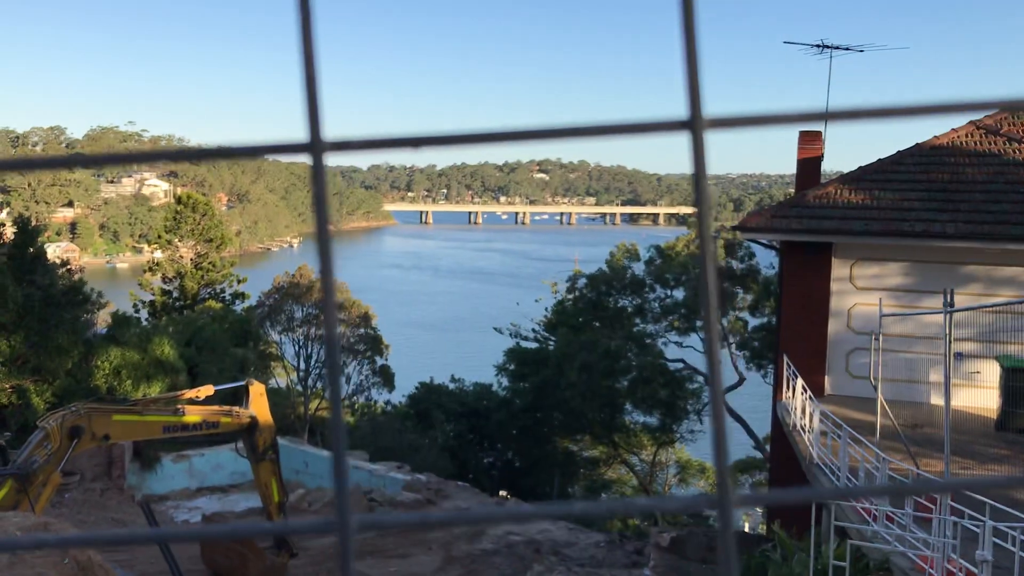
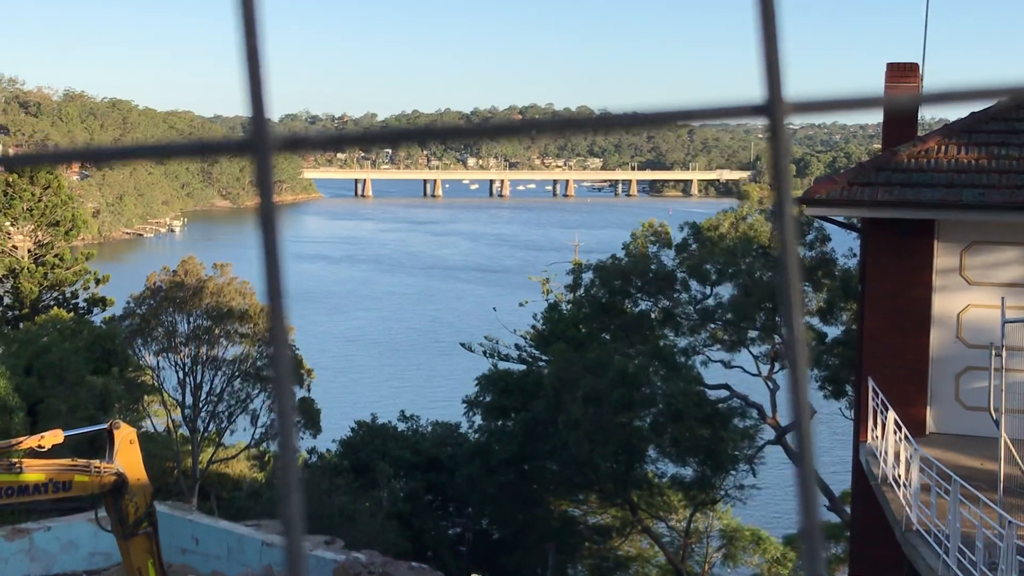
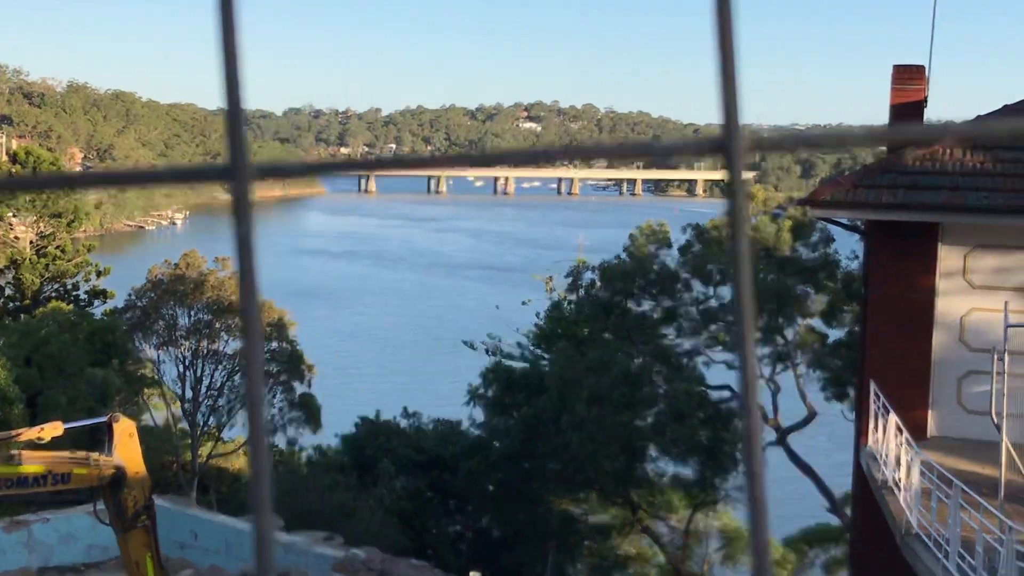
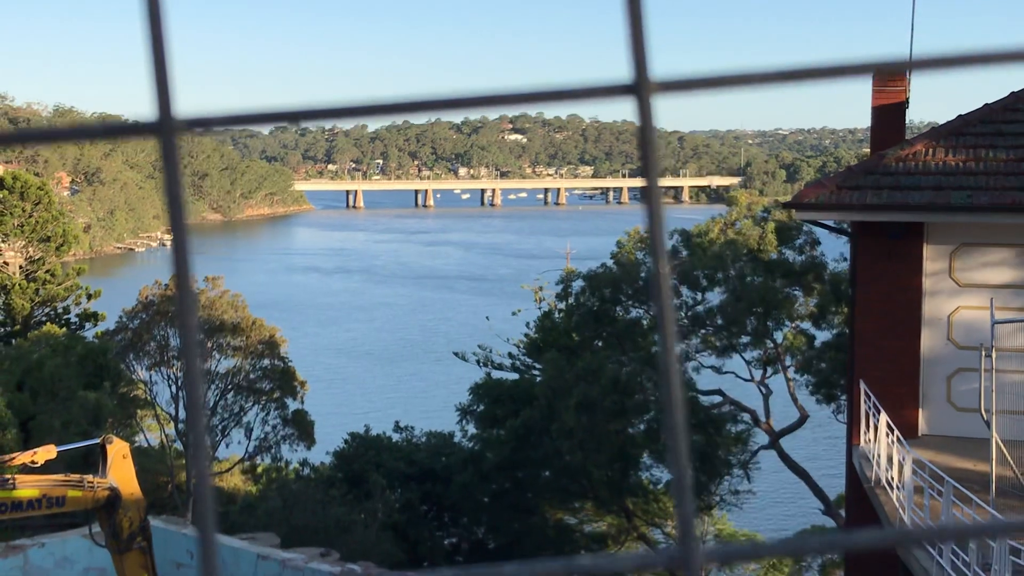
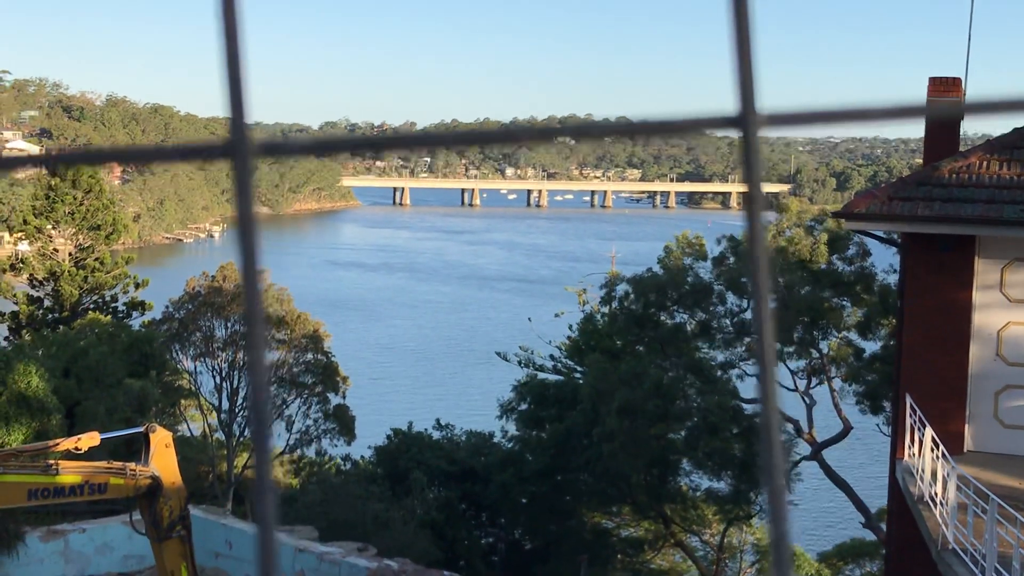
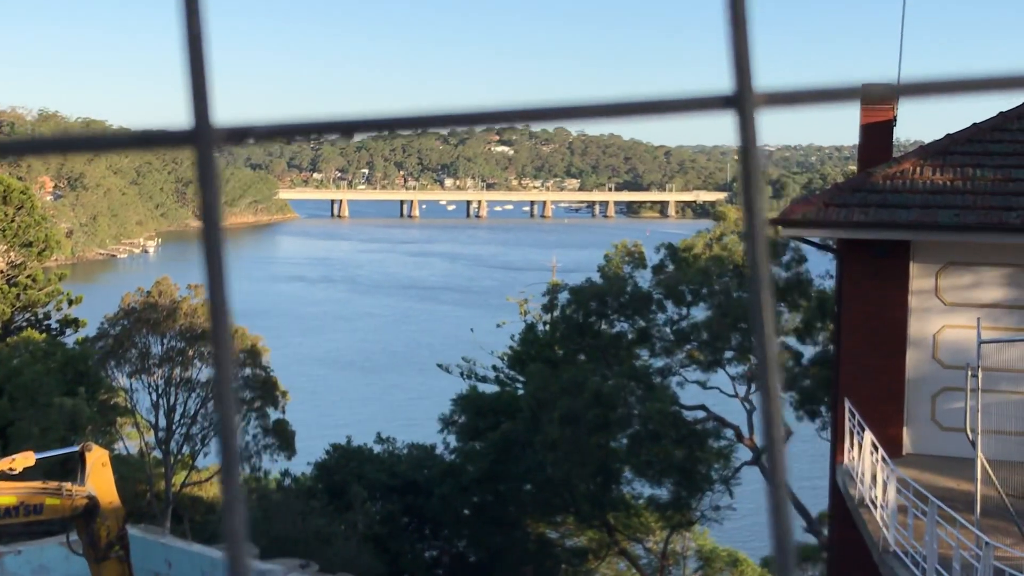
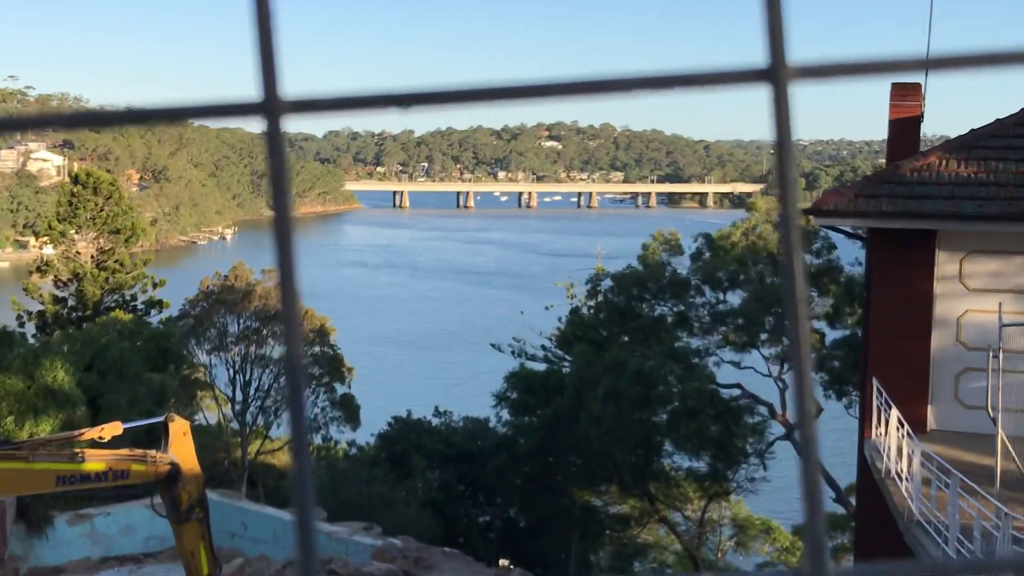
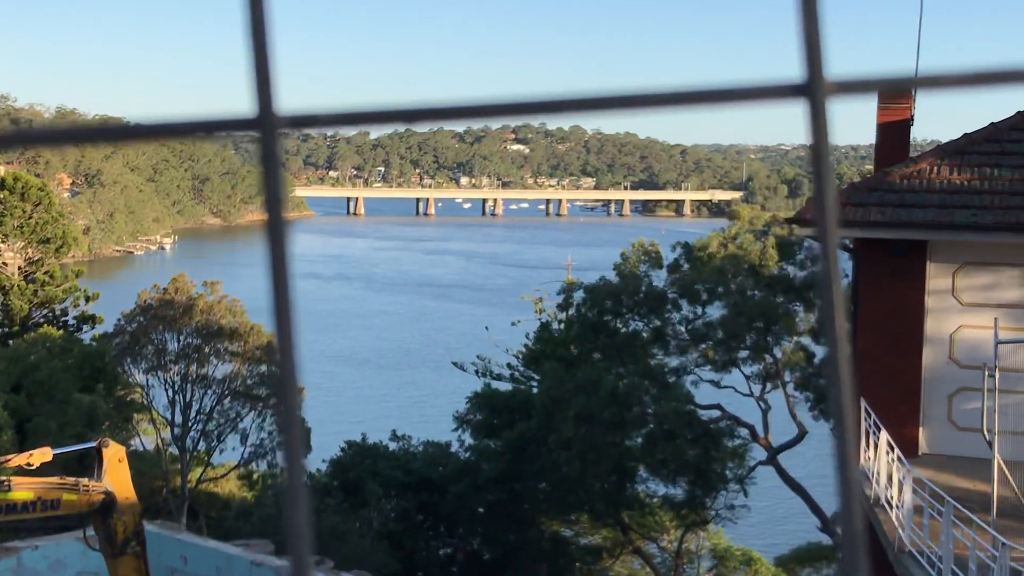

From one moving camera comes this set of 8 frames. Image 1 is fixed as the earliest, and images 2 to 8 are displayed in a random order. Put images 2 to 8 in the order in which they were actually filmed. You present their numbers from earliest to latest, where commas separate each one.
7, 8, 6, 4, 2, 5, 3
